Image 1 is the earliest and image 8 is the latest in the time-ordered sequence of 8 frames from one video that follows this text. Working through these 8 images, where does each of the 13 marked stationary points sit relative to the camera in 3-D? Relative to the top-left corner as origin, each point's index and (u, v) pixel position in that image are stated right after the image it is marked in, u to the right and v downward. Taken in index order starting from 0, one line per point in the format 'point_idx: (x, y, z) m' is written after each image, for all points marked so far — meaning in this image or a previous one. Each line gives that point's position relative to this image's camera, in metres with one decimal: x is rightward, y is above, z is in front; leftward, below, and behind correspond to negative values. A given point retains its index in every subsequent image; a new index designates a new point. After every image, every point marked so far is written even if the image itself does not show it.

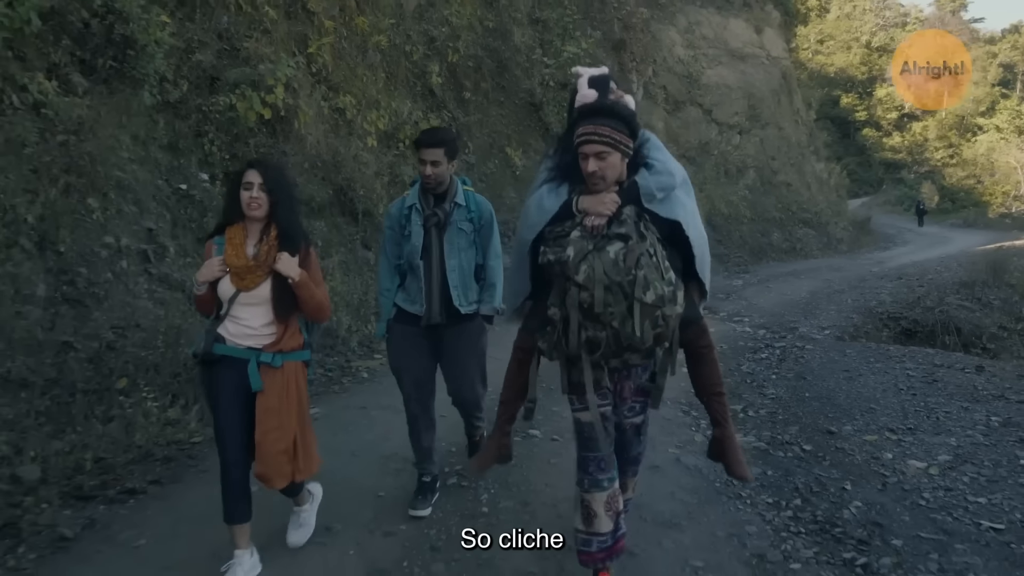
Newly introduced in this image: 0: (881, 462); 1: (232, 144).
0: (+1.3, -0.6, +4.2) m
1: (-1.7, +0.9, +7.5) m
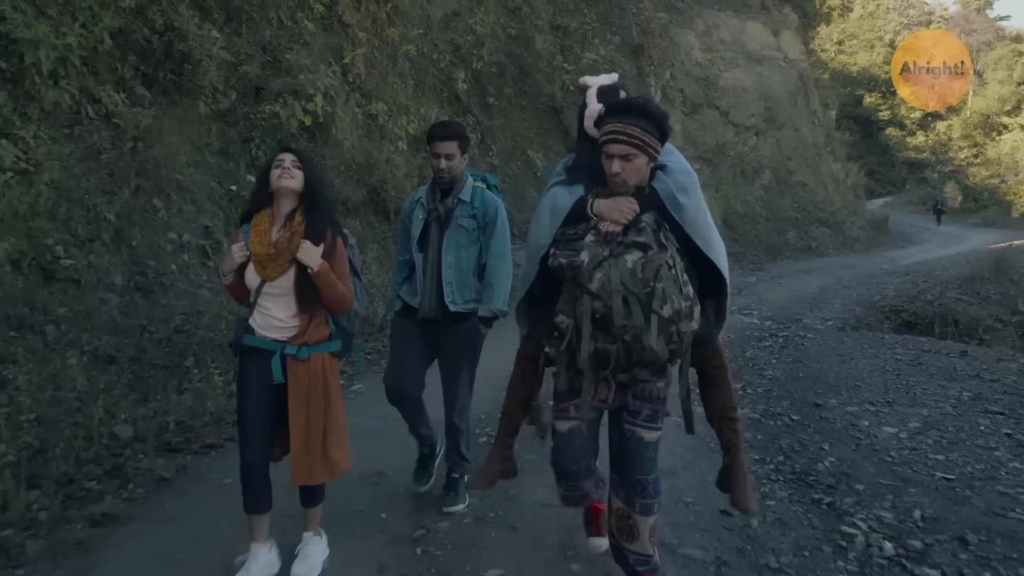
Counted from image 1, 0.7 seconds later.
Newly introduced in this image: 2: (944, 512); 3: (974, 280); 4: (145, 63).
0: (+1.3, -0.5, +4.8) m
1: (-1.6, +0.9, +8.2) m
2: (+1.2, -0.6, +3.5) m
3: (+4.6, +0.1, +12.2) m
4: (-2.0, +1.2, +6.8) m
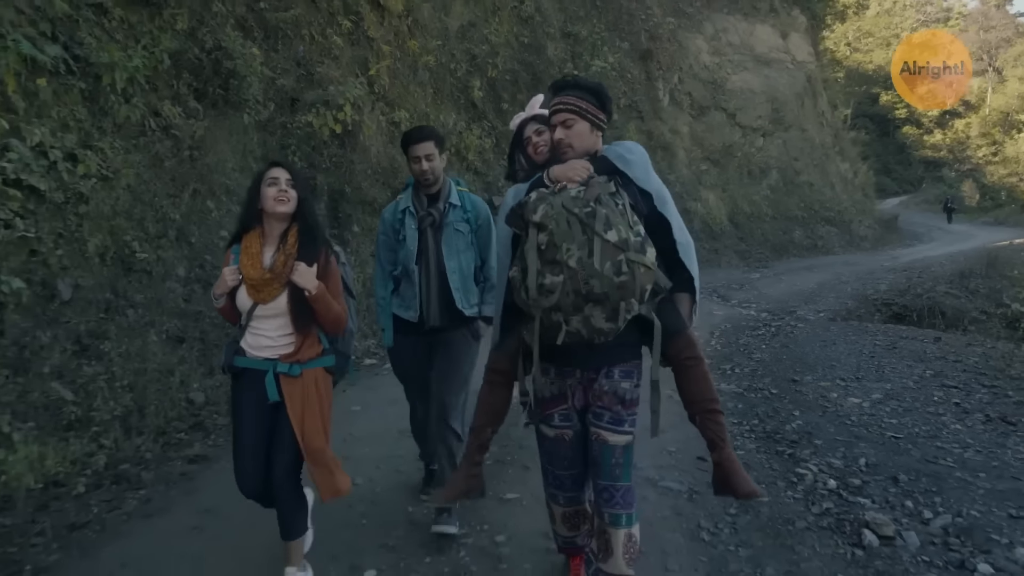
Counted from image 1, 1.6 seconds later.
0: (+1.4, -0.5, +5.5) m
1: (-1.5, +1.0, +8.9) m
2: (+1.3, -0.6, +4.2) m
3: (+4.7, +0.1, +12.9) m
4: (-1.9, +1.3, +7.6) m
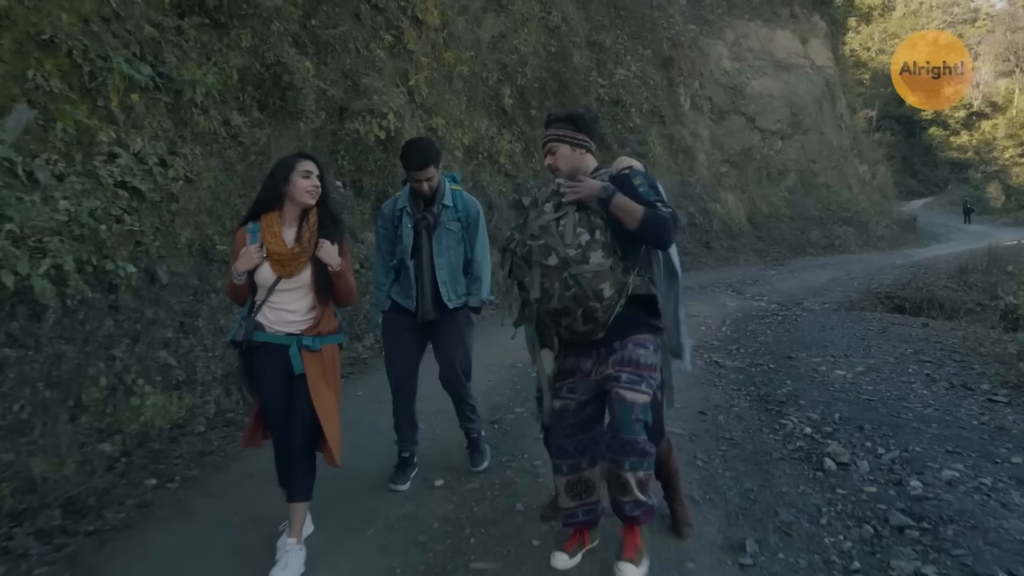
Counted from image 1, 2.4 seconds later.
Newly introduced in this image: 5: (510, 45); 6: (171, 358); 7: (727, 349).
0: (+1.6, -0.4, +6.3) m
1: (-1.2, +1.0, +9.8) m
2: (+1.4, -0.5, +5.1) m
3: (+5.0, +0.2, +13.6) m
4: (-1.7, +1.3, +8.5) m
5: (0.0, +2.9, +14.6) m
6: (-1.5, -0.3, +5.4) m
7: (+1.3, -0.4, +7.4) m
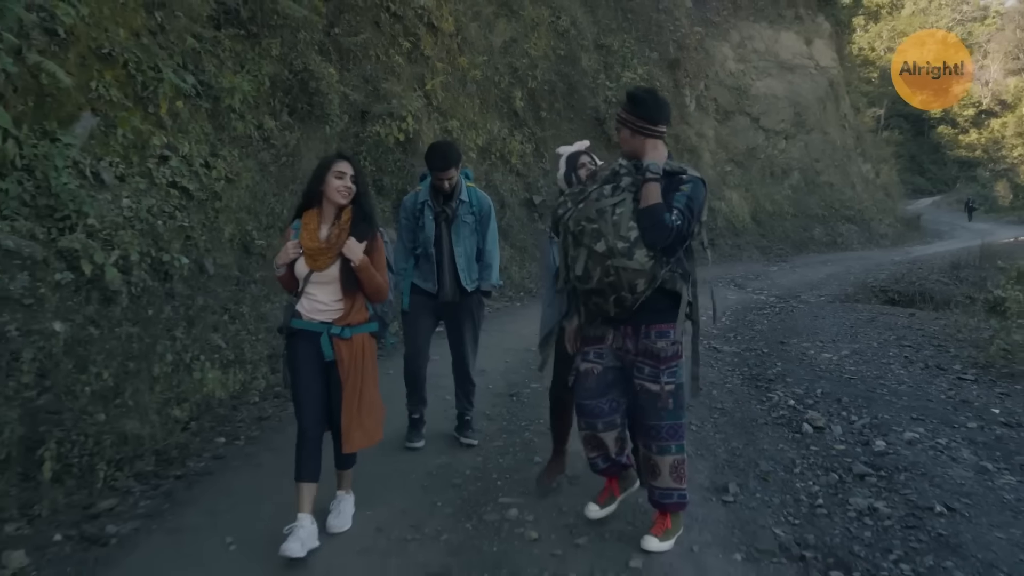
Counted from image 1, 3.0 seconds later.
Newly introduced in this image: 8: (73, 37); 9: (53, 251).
0: (+1.6, -0.4, +6.9) m
1: (-1.1, +1.1, +10.4) m
2: (+1.5, -0.5, +5.7) m
3: (+5.1, +0.3, +14.2) m
4: (-1.6, +1.4, +9.1) m
5: (+0.1, +2.9, +15.2) m
6: (-1.4, -0.3, +6.0) m
7: (+1.4, -0.3, +8.0) m
8: (-2.1, +1.2, +6.0) m
9: (-1.8, +0.1, +4.9) m
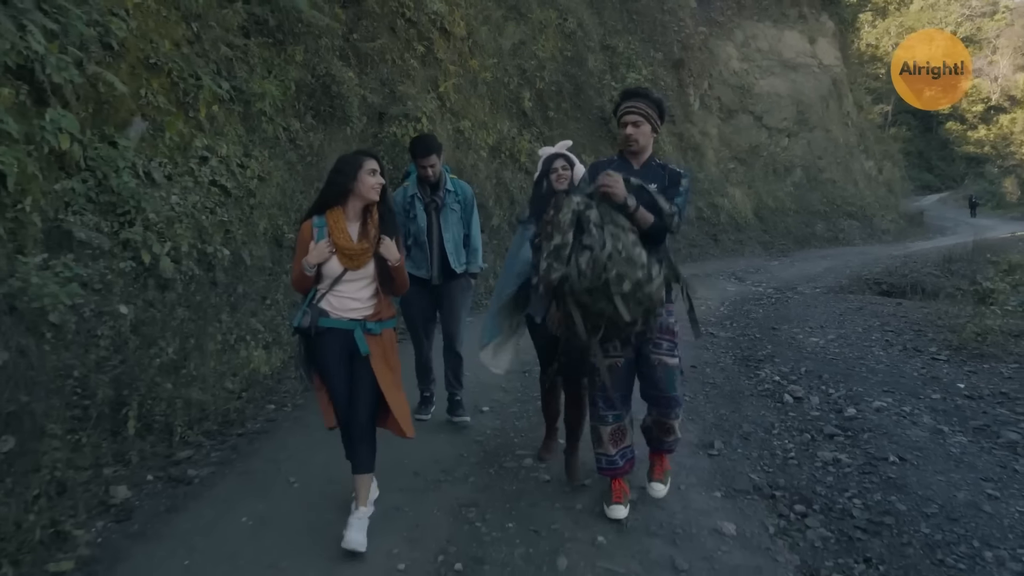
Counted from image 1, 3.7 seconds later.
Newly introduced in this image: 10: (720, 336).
0: (+1.7, -0.3, +7.5) m
1: (-1.0, +1.1, +11.0) m
2: (+1.5, -0.4, +6.2) m
3: (+5.3, +0.3, +14.7) m
4: (-1.6, +1.5, +9.7) m
5: (+0.2, +3.0, +15.8) m
6: (-1.4, -0.2, +6.6) m
7: (+1.4, -0.2, +8.6) m
8: (-2.1, +1.3, +6.6) m
9: (-1.7, +0.2, +5.5) m
10: (+1.3, -0.3, +7.8) m
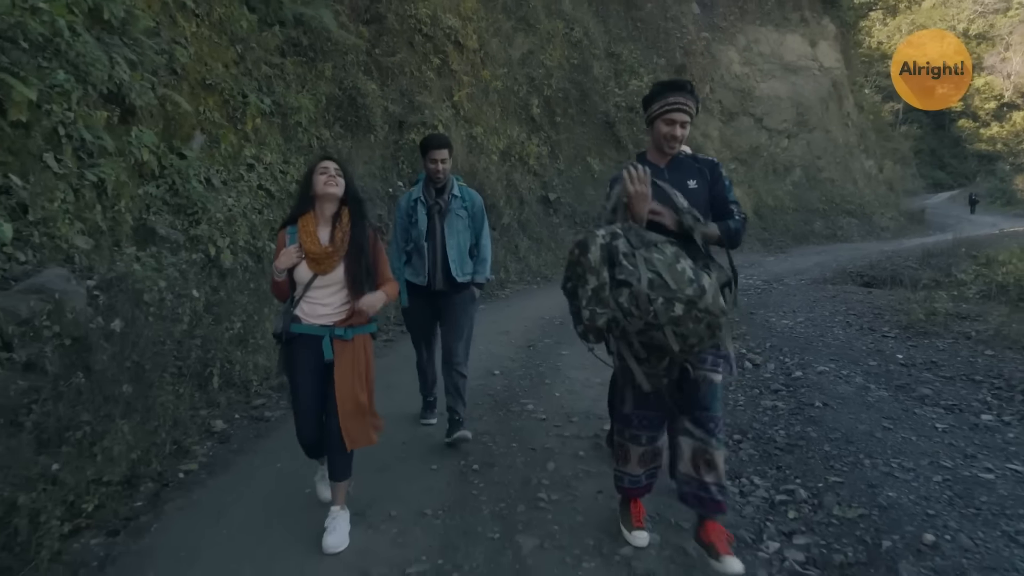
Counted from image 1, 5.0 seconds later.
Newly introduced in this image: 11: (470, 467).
0: (+1.8, -0.2, +8.6) m
1: (-1.0, +1.2, +12.1) m
2: (+1.6, -0.3, +7.3) m
3: (+5.4, +0.4, +15.8) m
4: (-1.5, +1.5, +10.8) m
5: (+0.3, +3.1, +16.8) m
6: (-1.3, -0.1, +7.7) m
7: (+1.5, -0.2, +9.6) m
8: (-2.0, +1.3, +7.7) m
9: (-1.7, +0.3, +6.6) m
10: (+1.4, -0.2, +8.9) m
11: (-0.1, -0.6, +4.0) m
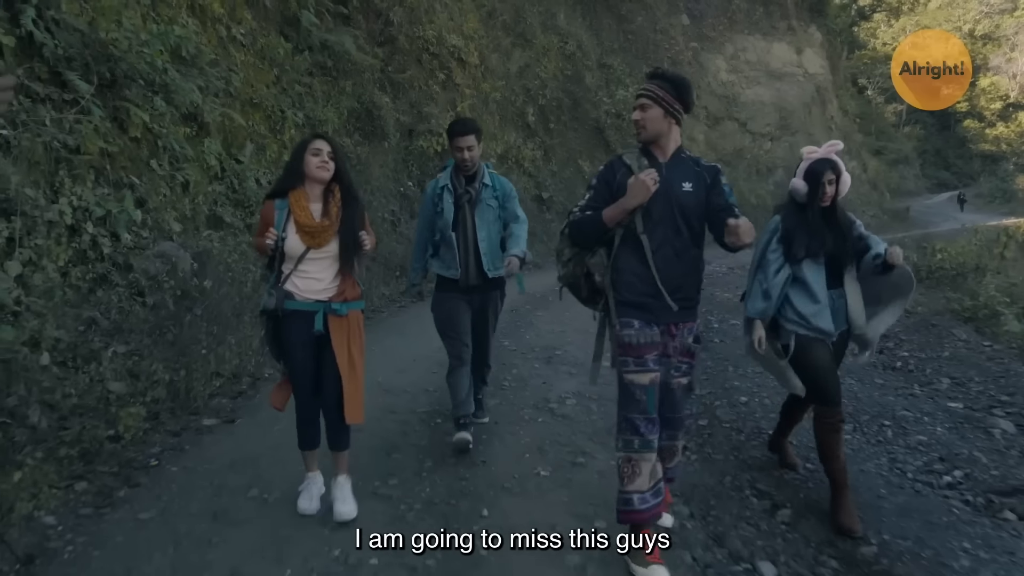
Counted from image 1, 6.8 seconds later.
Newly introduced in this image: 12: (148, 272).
0: (+1.7, -0.1, +10.4) m
1: (-1.0, +1.4, +13.9) m
2: (+1.5, -0.2, +9.2) m
3: (+5.3, +0.6, +17.6) m
4: (-1.6, +1.7, +12.7) m
5: (+0.3, +3.2, +18.7) m
6: (-1.4, 0.0, +9.6) m
7: (+1.4, 0.0, +11.5) m
8: (-2.1, +1.5, +9.6) m
9: (-1.8, +0.4, +8.4) m
10: (+1.3, 0.0, +10.7) m
11: (-0.2, -0.4, +5.8) m
12: (-1.7, +0.1, +5.8) m
